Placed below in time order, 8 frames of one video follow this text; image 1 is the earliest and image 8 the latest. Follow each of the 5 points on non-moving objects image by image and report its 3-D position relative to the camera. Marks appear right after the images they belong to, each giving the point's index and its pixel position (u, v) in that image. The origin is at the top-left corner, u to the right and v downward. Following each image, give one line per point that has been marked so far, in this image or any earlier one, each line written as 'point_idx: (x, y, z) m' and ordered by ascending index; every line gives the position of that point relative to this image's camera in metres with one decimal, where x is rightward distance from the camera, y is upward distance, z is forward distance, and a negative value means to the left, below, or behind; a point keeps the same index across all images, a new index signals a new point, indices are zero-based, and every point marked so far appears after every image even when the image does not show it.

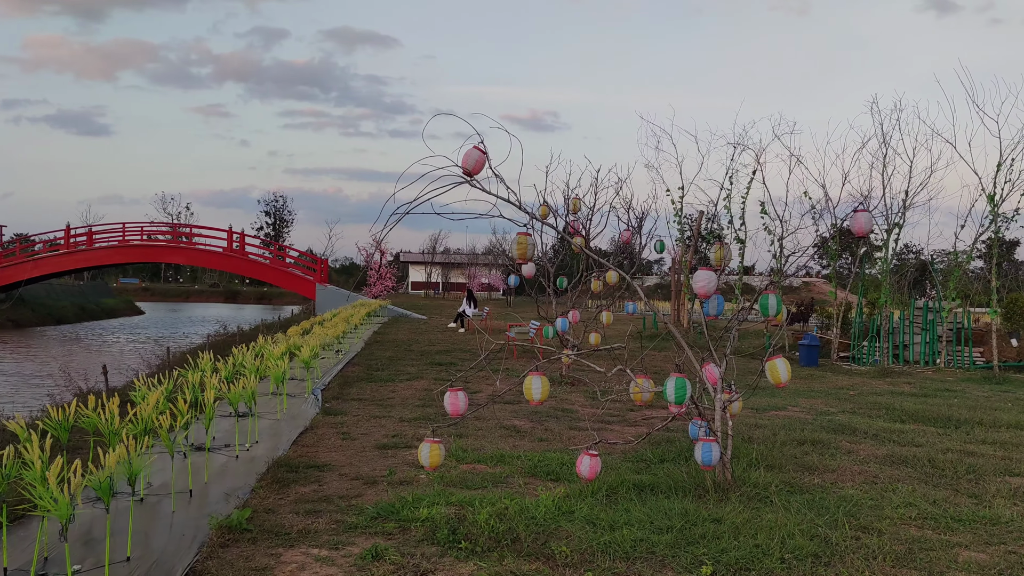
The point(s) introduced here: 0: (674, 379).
0: (+1.0, -0.6, +4.1) m
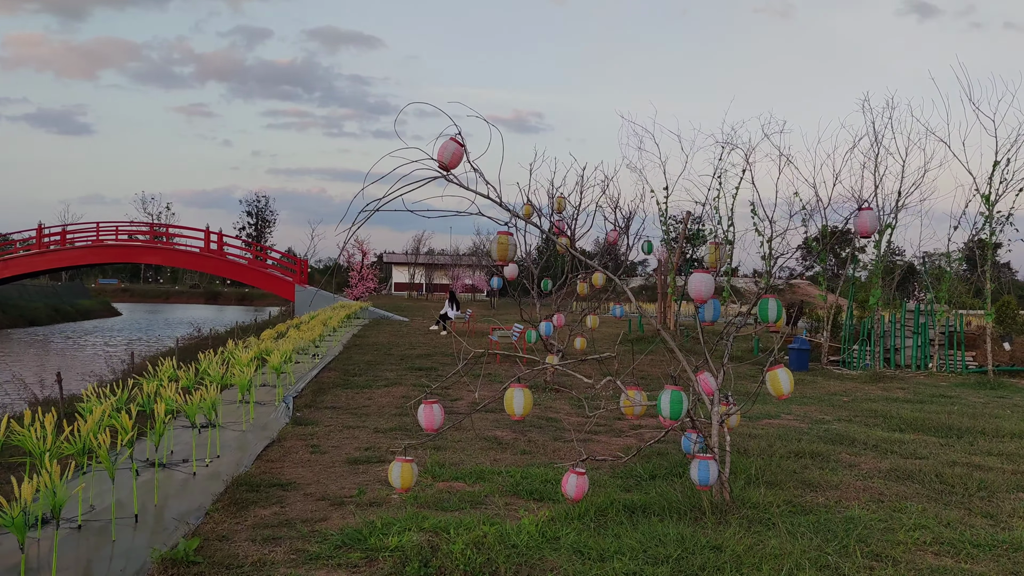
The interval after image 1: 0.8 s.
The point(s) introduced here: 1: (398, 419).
0: (+0.9, -0.6, +3.7) m
1: (-1.2, -1.4, +6.9) m
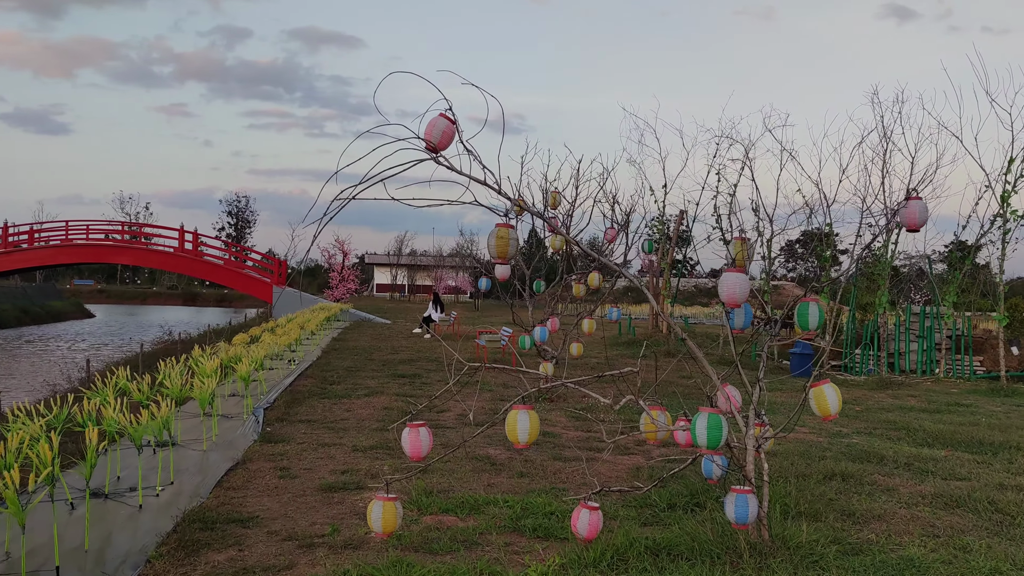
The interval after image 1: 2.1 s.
0: (+0.9, -0.6, +3.1) m
1: (-1.3, -1.4, +6.3) m
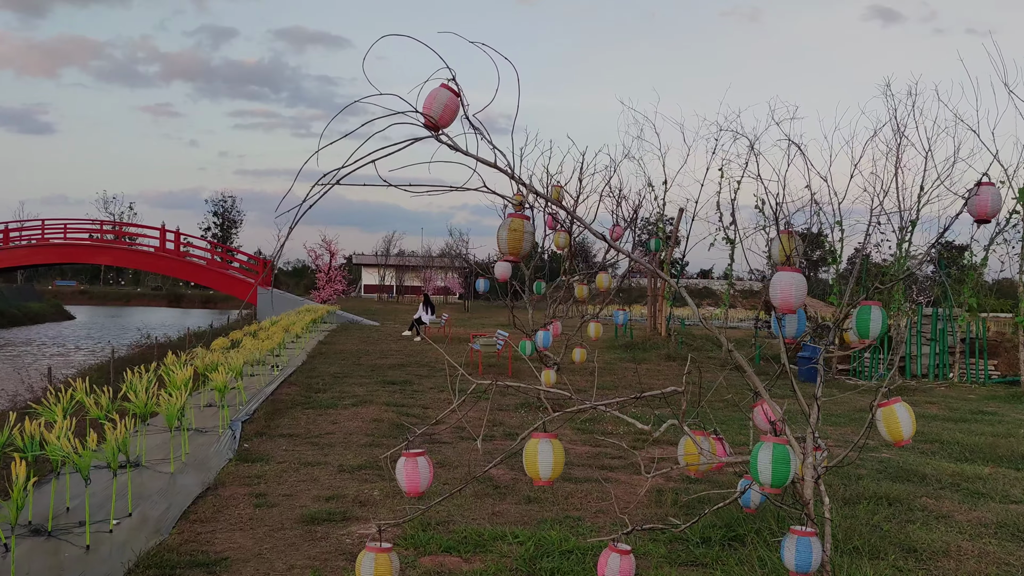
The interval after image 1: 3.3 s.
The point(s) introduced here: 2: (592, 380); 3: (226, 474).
0: (+1.0, -0.6, +2.6) m
1: (-1.2, -1.4, +5.7) m
2: (+1.3, -1.5, +10.3) m
3: (-2.2, -1.4, +5.0) m
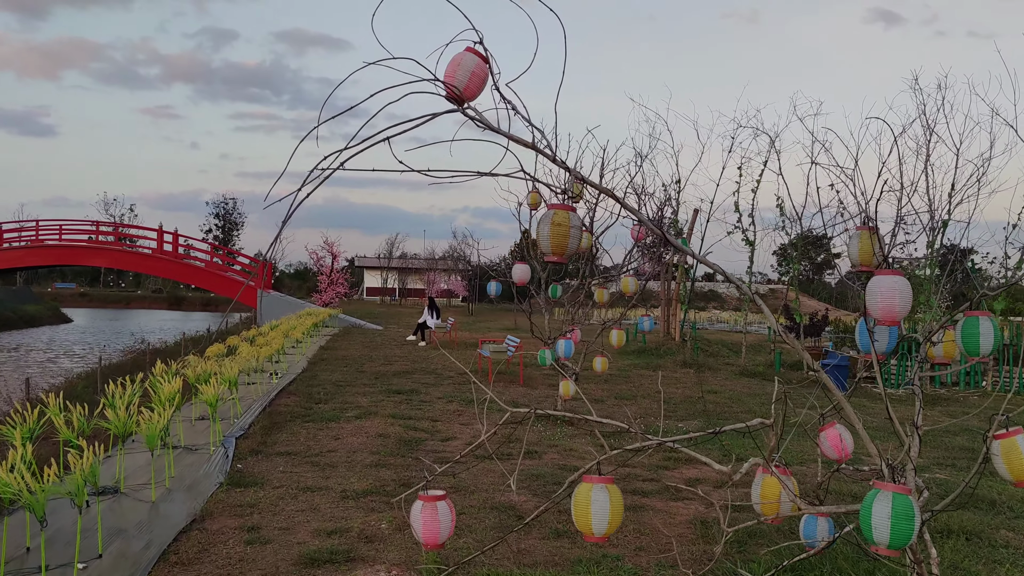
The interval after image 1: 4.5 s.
0: (+1.2, -0.6, +2.0) m
1: (-1.1, -1.5, +5.1) m
2: (+1.4, -1.5, +9.7) m
3: (-2.0, -1.4, +4.4) m
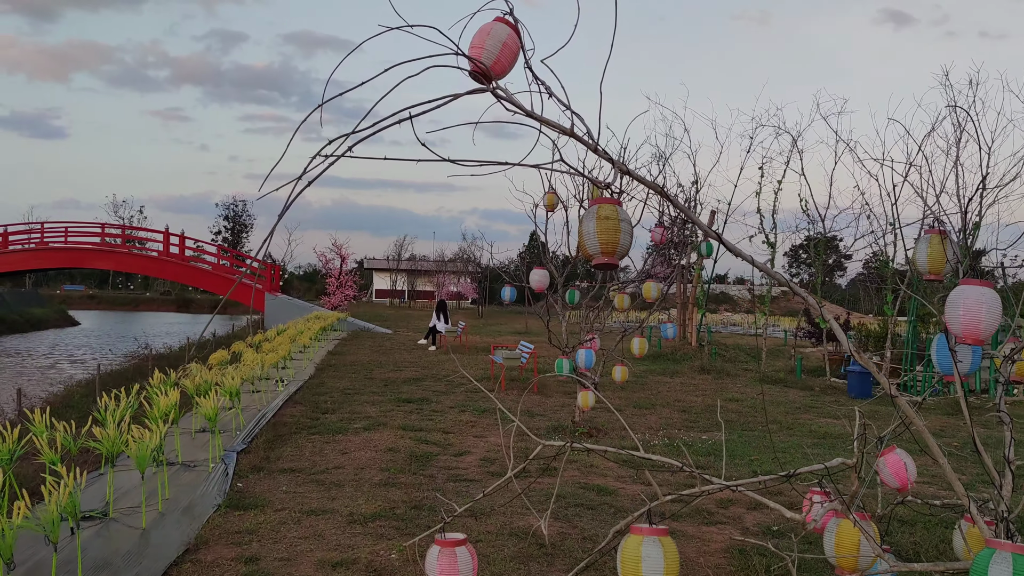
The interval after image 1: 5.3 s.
0: (+1.3, -0.7, +1.6) m
1: (-0.9, -1.5, +4.8) m
2: (+1.6, -1.6, +9.3) m
3: (-1.9, -1.5, +4.1) m
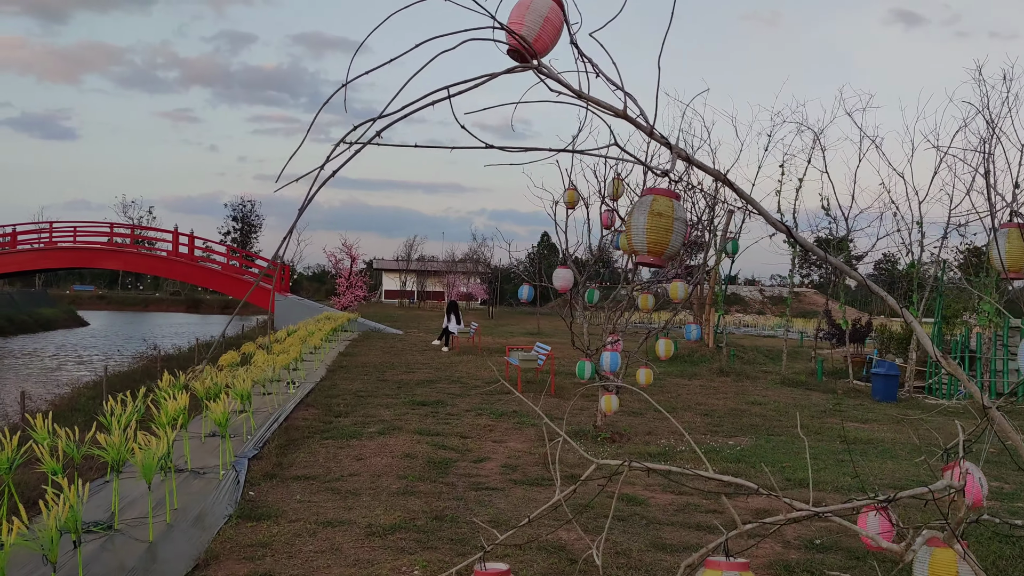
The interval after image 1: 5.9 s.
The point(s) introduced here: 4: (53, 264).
0: (+1.4, -0.7, +1.4) m
1: (-0.8, -1.5, +4.5) m
2: (+1.9, -1.6, +9.1) m
3: (-1.7, -1.5, +3.9) m
4: (-13.4, +0.7, +19.3) m
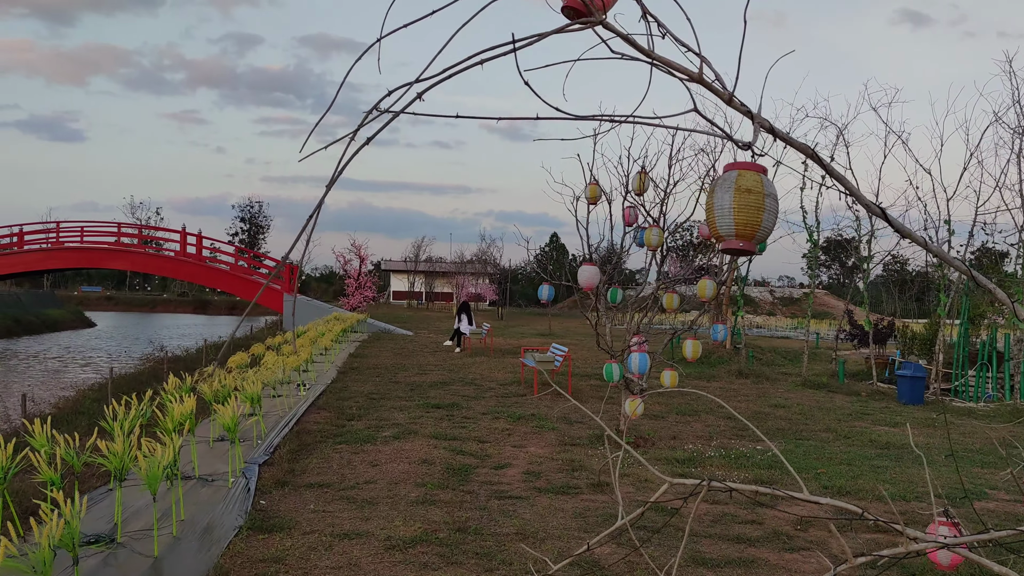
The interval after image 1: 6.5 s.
0: (+1.6, -0.6, +1.1) m
1: (-0.6, -1.5, +4.3) m
2: (+2.1, -1.6, +8.8) m
3: (-1.5, -1.5, +3.6) m
4: (-13.1, +0.7, +19.2) m
